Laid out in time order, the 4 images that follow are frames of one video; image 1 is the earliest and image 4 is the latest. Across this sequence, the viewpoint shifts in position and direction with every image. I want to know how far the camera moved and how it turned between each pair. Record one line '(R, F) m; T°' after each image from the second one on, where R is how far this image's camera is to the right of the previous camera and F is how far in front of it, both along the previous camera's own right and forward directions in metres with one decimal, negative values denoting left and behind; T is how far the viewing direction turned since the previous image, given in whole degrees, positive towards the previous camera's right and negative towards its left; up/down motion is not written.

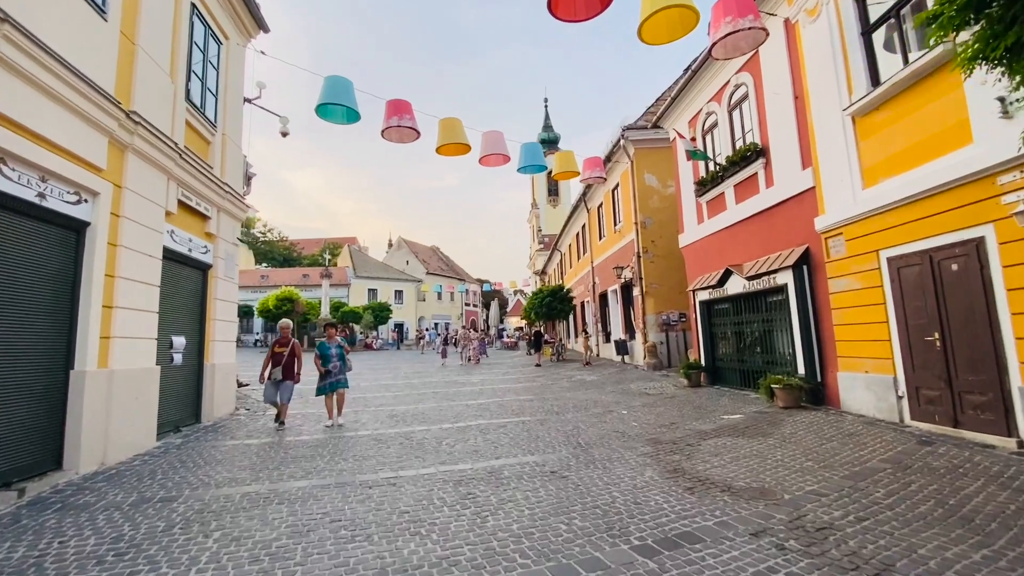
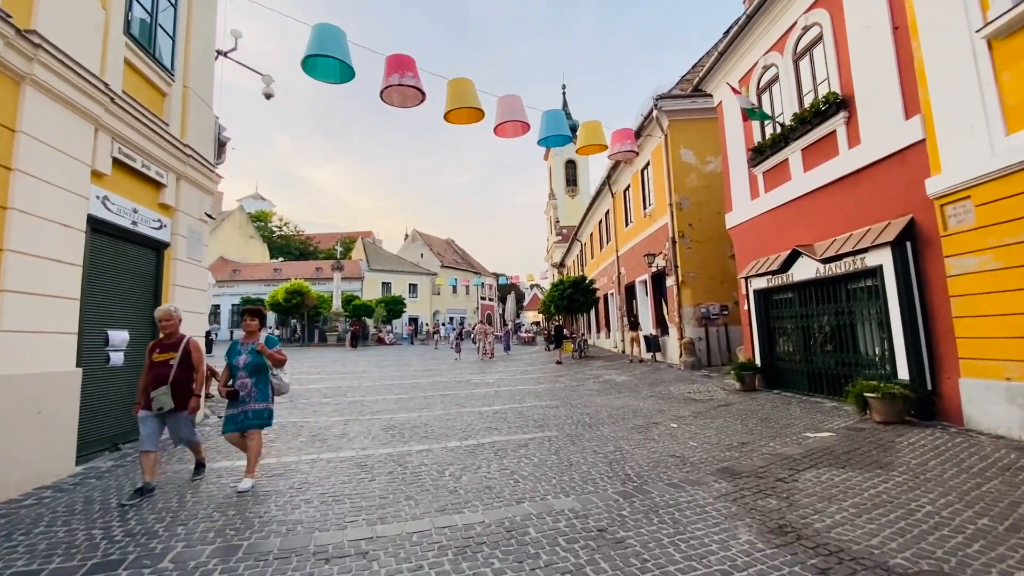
(-0.1, +1.5) m; -2°
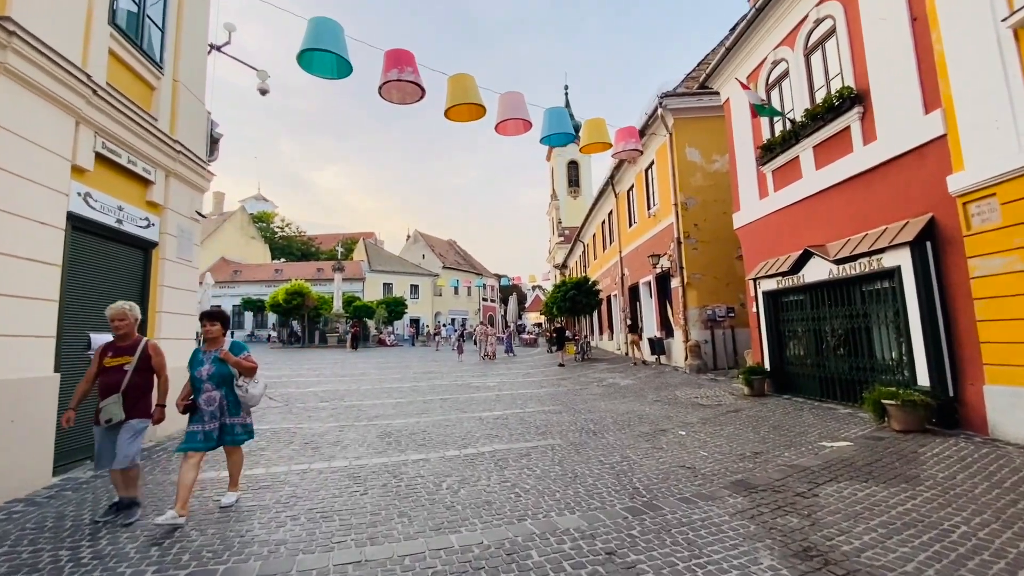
(0.0, +0.3) m; 0°
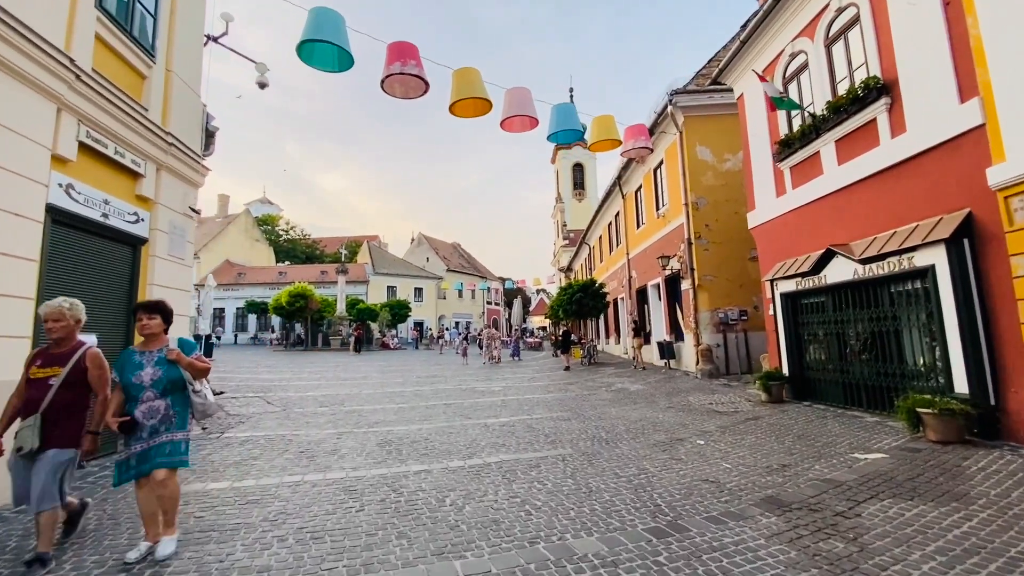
(-0.1, +0.3) m; 0°
